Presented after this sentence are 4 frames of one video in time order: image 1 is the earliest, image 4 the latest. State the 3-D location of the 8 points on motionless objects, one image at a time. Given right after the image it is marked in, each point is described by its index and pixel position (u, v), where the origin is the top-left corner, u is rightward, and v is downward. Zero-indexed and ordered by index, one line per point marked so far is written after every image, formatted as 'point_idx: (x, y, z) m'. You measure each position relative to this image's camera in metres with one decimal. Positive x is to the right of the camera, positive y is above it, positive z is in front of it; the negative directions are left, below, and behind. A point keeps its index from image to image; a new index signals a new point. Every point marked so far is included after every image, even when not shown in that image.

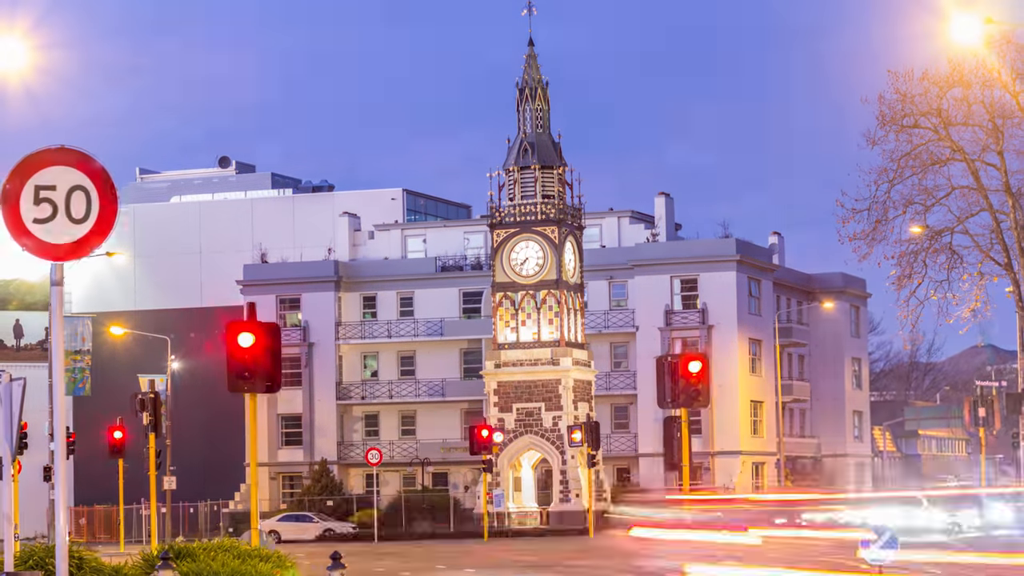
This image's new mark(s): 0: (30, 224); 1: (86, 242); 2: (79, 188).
0: (-3.5, +0.4, +12.6) m
1: (-3.1, +0.3, +12.6) m
2: (-3.2, +0.6, +12.7) m
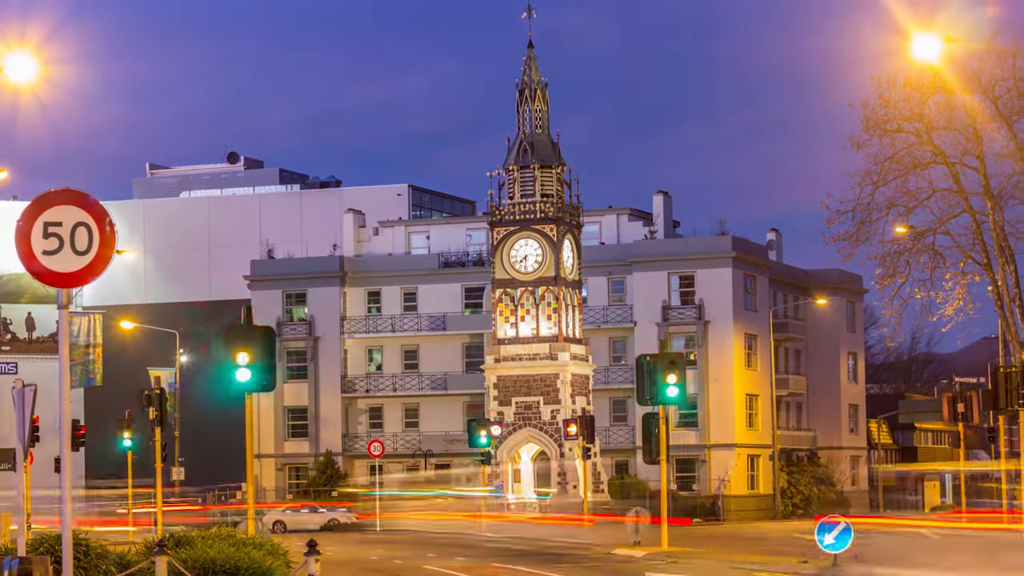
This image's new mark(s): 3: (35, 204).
0: (-3.9, +0.3, +14.2) m
1: (-3.5, +0.1, +14.3) m
2: (-3.6, +0.5, +14.4) m
3: (-3.9, +0.7, +14.3) m
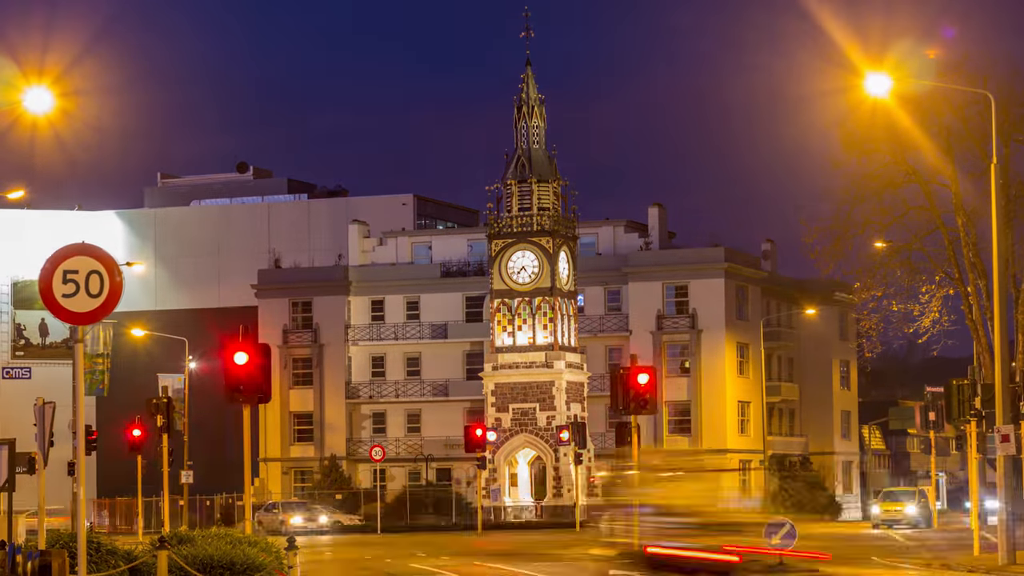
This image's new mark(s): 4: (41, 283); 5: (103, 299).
0: (-4.3, -0.1, +16.6) m
1: (-4.0, -0.2, +16.7) m
2: (-4.1, +0.2, +16.8) m
3: (-4.4, +0.4, +16.7) m
4: (-4.6, +0.1, +16.7) m
5: (-4.0, -0.1, +16.7) m
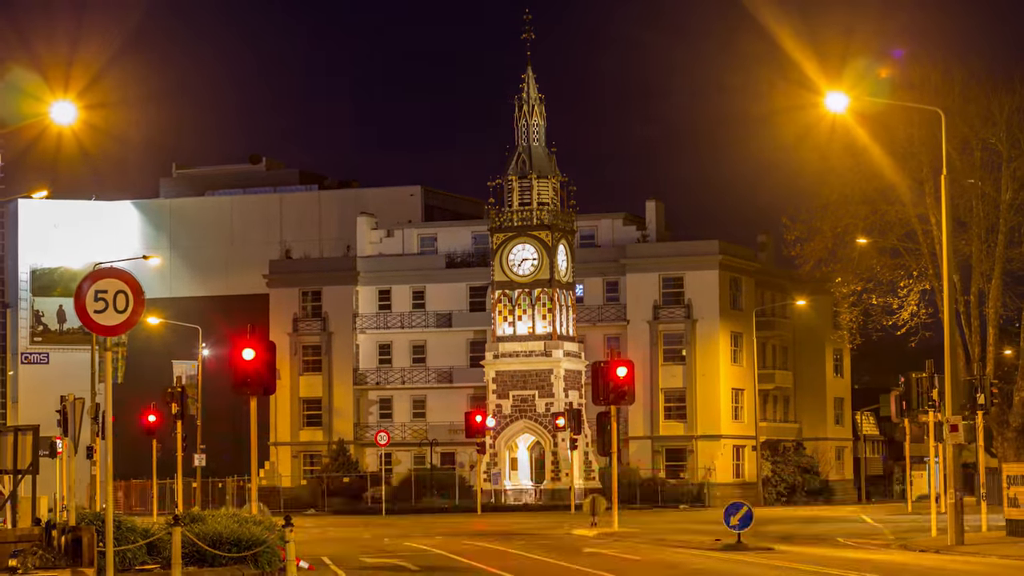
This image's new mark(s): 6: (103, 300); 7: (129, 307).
0: (-4.8, -0.2, +19.5) m
1: (-4.4, -0.3, +19.5) m
2: (-4.5, 0.0, +19.6) m
3: (-4.8, +0.2, +19.6) m
4: (-5.0, -0.1, +19.5) m
5: (-4.4, -0.2, +19.6) m
6: (-4.6, -0.1, +19.5) m
7: (-4.3, -0.1, +19.6) m
